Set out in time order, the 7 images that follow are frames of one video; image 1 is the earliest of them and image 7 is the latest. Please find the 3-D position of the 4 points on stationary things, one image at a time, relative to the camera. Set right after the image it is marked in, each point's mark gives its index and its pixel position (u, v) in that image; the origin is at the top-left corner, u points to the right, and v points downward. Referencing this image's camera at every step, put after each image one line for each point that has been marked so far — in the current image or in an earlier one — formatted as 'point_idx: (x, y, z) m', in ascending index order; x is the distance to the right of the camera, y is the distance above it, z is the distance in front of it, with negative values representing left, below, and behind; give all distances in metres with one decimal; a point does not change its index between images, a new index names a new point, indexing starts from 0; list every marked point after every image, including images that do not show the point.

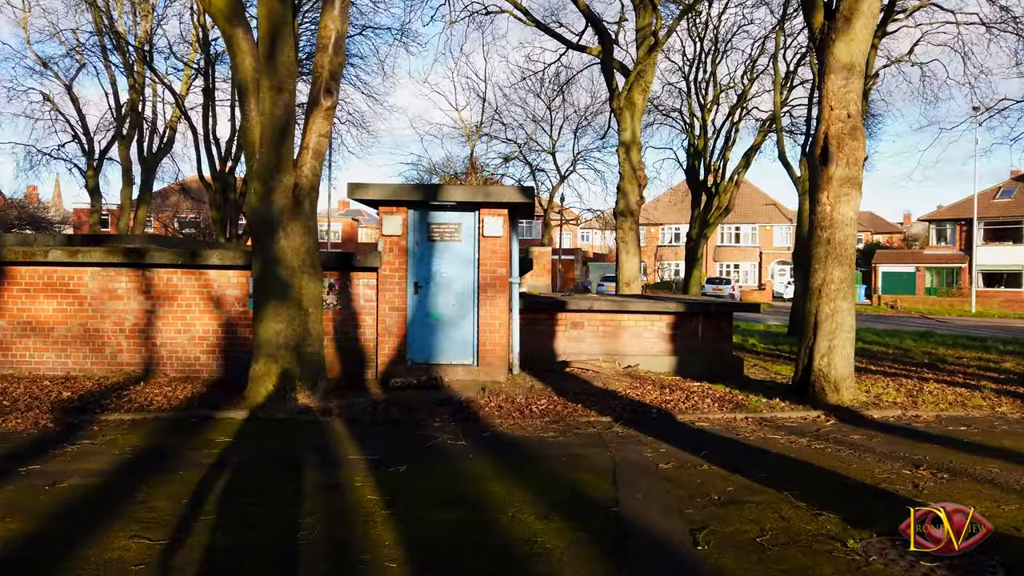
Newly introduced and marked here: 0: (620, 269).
0: (+2.7, +0.5, +17.8) m
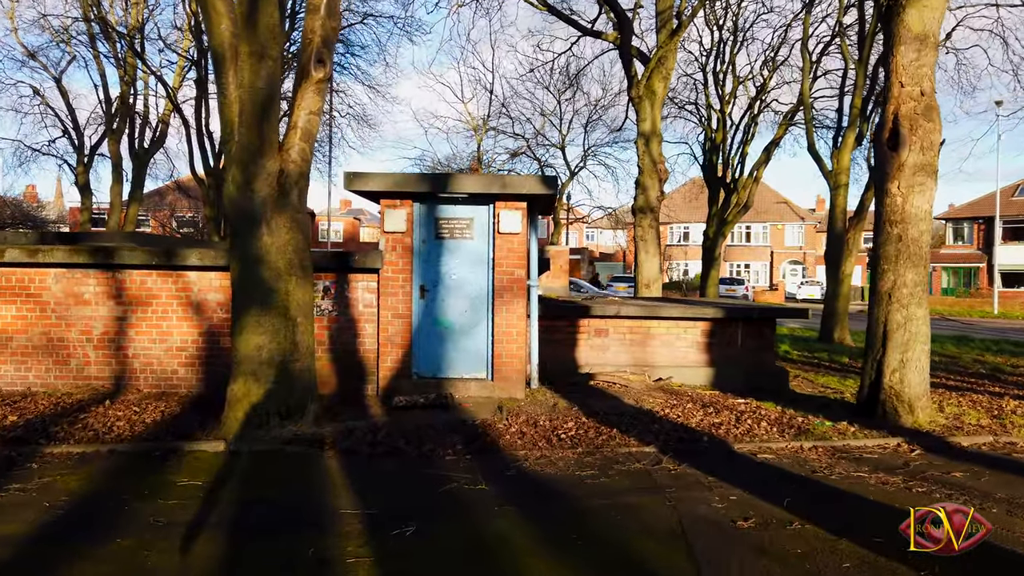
0: (+3.0, +0.4, +16.7) m
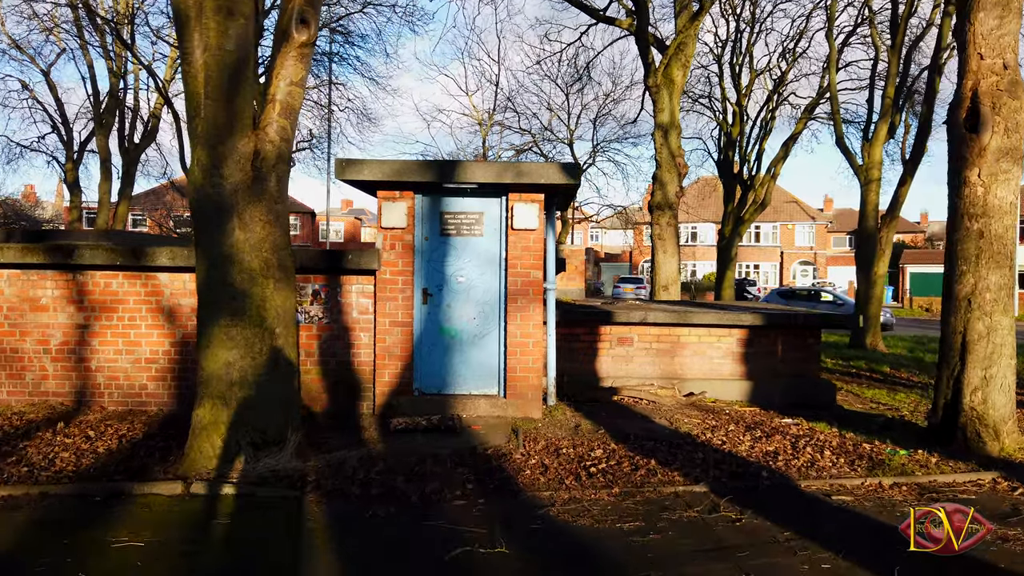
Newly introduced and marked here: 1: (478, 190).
0: (+3.2, +0.4, +15.6) m
1: (-0.4, +1.0, +7.5) m
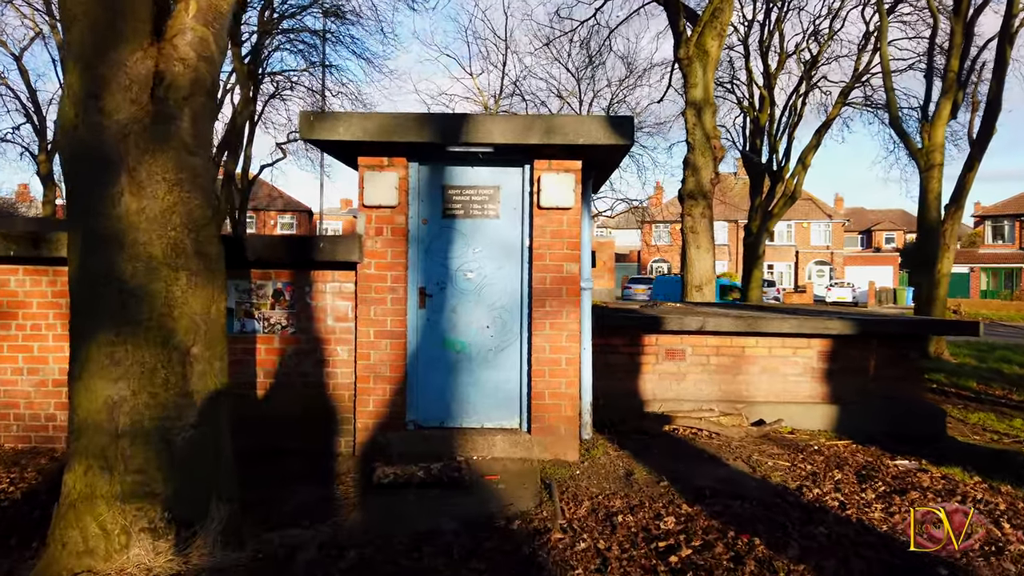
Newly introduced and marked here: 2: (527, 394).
0: (+3.4, +0.4, +13.7) m
1: (-0.1, +1.0, +5.6) m
2: (+0.1, -0.8, +5.7) m
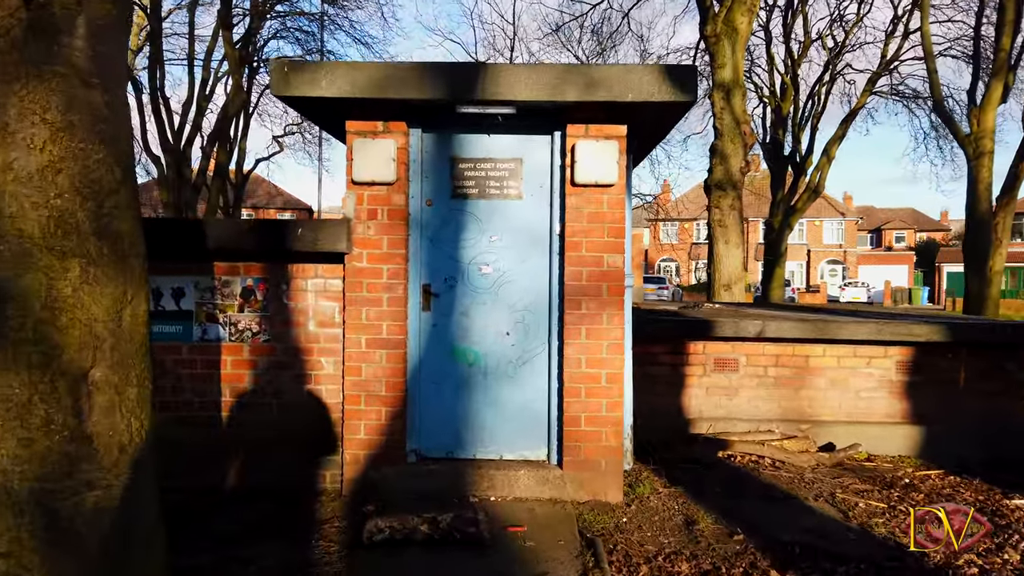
0: (+3.6, +0.4, +12.6) m
1: (0.0, +1.1, +4.5) m
2: (+0.3, -0.8, +4.5) m
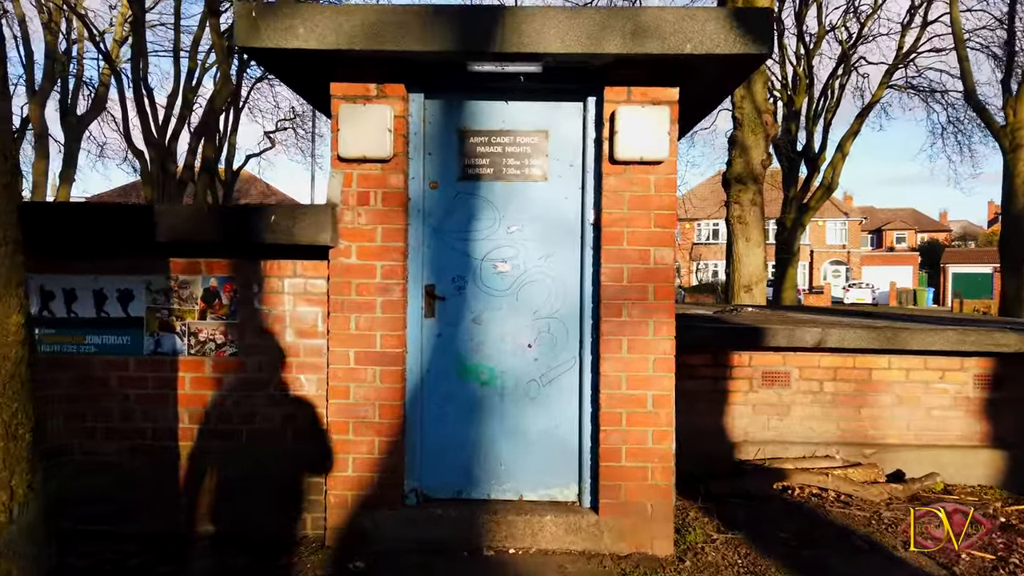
0: (+3.7, +0.4, +11.8) m
1: (+0.1, +1.0, +3.6) m
2: (+0.4, -0.8, +3.7) m
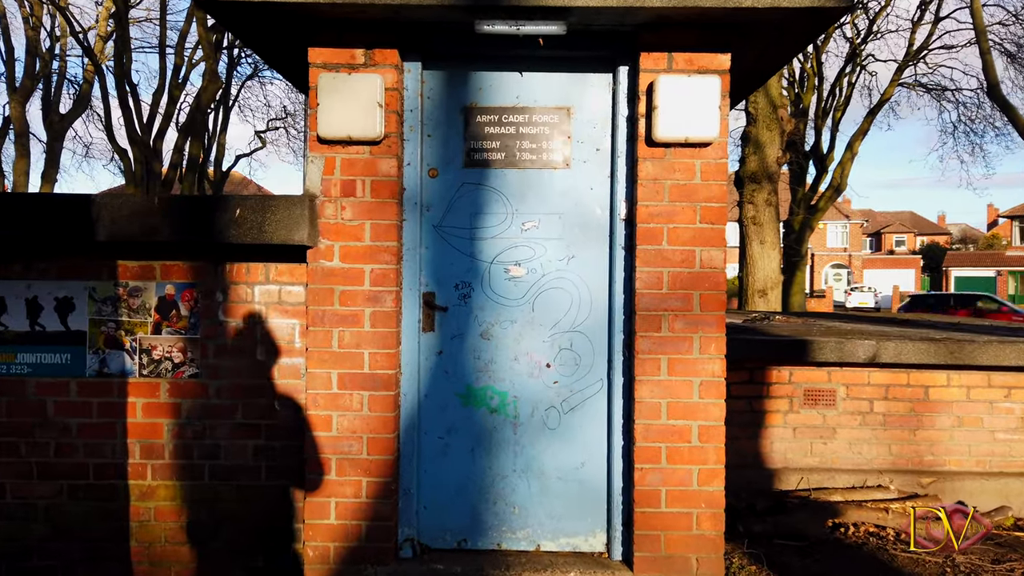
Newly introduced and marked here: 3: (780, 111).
0: (+3.7, +0.3, +11.2) m
1: (+0.2, +1.0, +3.0) m
2: (+0.5, -0.9, +3.1) m
3: (+4.0, +2.7, +10.7) m
